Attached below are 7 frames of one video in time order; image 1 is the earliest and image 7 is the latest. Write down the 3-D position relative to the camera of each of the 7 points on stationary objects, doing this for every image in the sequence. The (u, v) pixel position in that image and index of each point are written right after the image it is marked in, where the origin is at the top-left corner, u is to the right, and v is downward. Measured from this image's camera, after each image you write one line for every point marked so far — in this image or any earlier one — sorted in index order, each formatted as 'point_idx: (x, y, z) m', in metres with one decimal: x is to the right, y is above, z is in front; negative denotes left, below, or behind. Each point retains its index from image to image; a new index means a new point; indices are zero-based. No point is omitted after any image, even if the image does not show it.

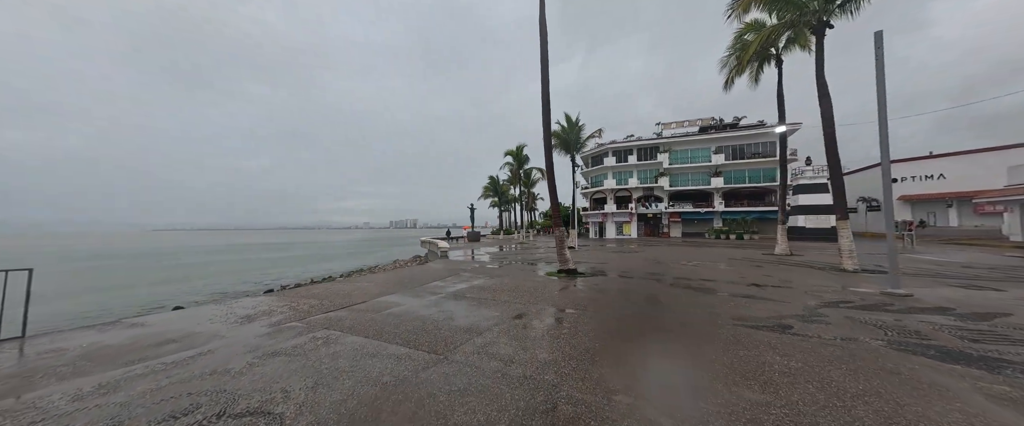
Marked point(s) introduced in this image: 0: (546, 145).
0: (+1.3, +2.4, +11.1) m
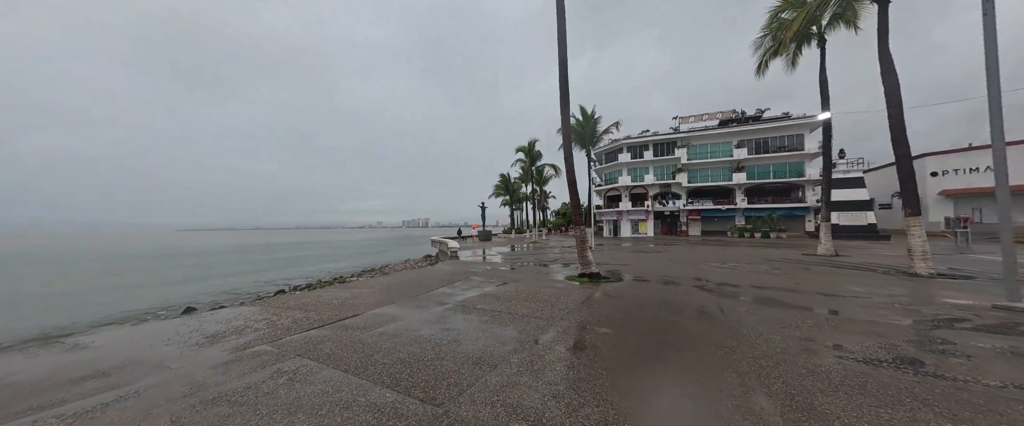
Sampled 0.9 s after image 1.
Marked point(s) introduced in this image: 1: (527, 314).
0: (+1.8, +2.5, +10.0) m
1: (+0.3, -1.7, +5.2) m
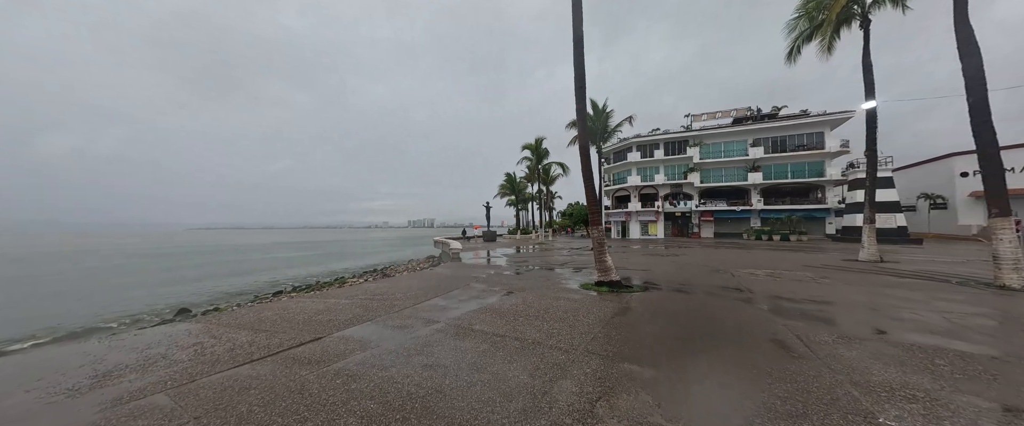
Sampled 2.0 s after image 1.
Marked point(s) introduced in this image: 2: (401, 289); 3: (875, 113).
0: (+2.0, +2.6, +8.7) m
1: (+0.4, -1.6, +3.9) m
2: (-3.1, -2.0, +8.3) m
3: (+15.0, +4.1, +12.6) m
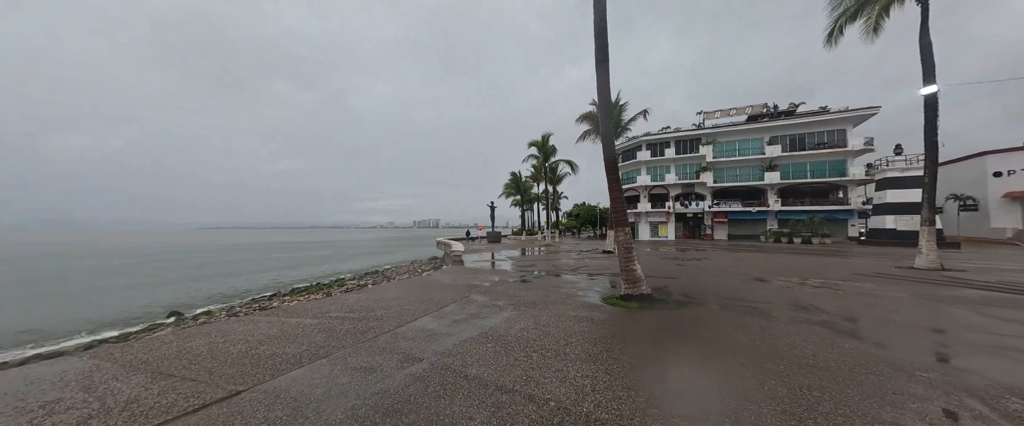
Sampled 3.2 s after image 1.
0: (+2.2, +2.6, +7.3) m
1: (+0.5, -1.6, +2.5) m
2: (-2.9, -2.0, +7.0) m
3: (+15.2, +4.1, +11.0) m
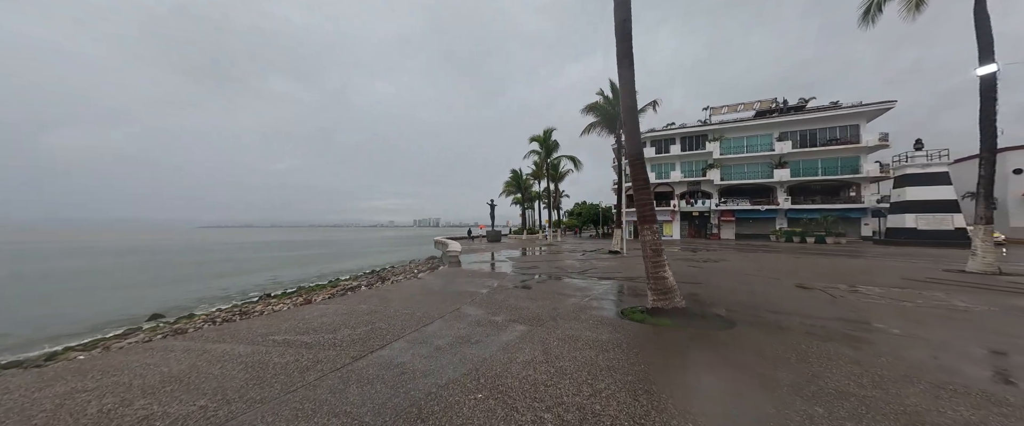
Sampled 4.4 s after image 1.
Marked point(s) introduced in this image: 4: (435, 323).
0: (+2.2, +2.7, +6.1) m
1: (+0.5, -1.5, +1.3) m
2: (-2.9, -1.9, +5.7) m
3: (+15.3, +4.2, +9.7) m
4: (-1.3, -1.8, +4.9) m
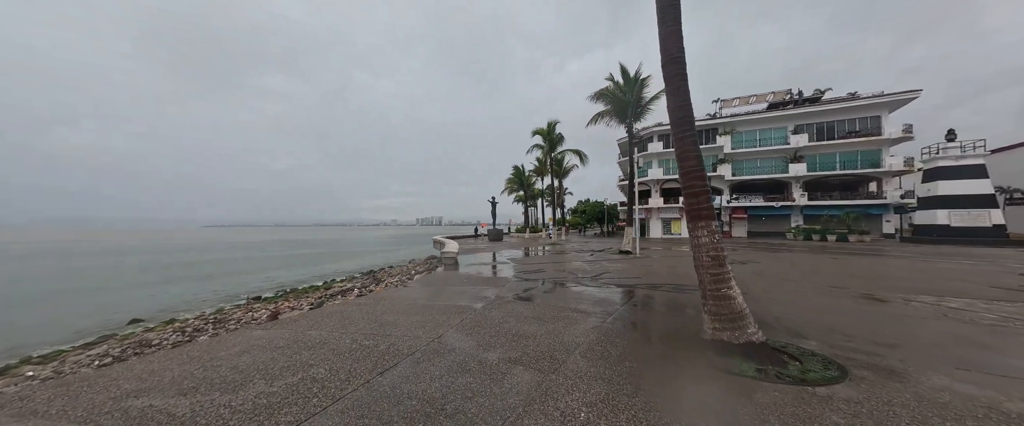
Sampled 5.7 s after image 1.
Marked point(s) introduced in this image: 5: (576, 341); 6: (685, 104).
0: (+2.2, +2.8, +4.5) m
1: (+0.5, -1.4, -0.3) m
2: (-2.9, -1.8, +4.2) m
3: (+15.3, +4.4, +8.0) m
4: (-1.2, -1.7, +3.3) m
5: (+0.9, -1.7, +4.2) m
6: (+2.3, +1.5, +4.1) m
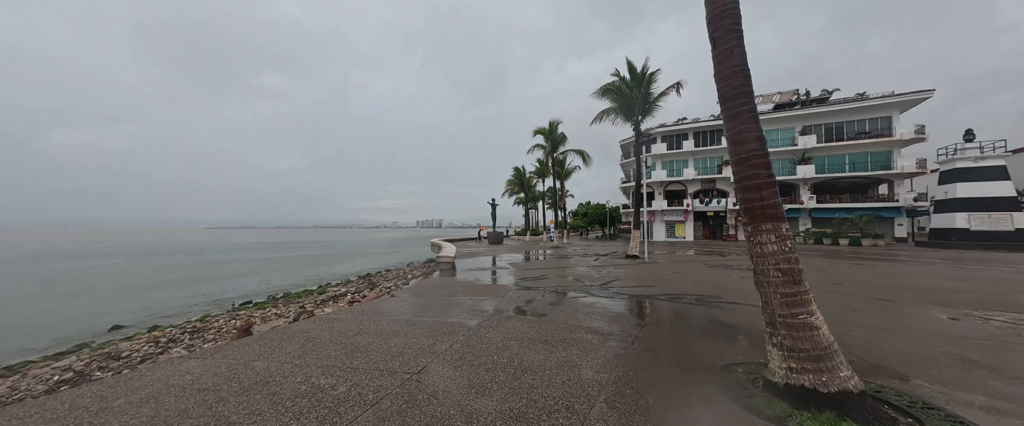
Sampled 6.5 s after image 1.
0: (+2.2, +2.8, +3.5) m
1: (+0.5, -1.4, -1.3) m
2: (-2.8, -1.8, +3.2) m
3: (+15.3, +4.3, +7.0) m
4: (-1.2, -1.7, +2.3) m
5: (+0.9, -1.7, +3.2) m
6: (+2.3, +1.5, +3.2) m
